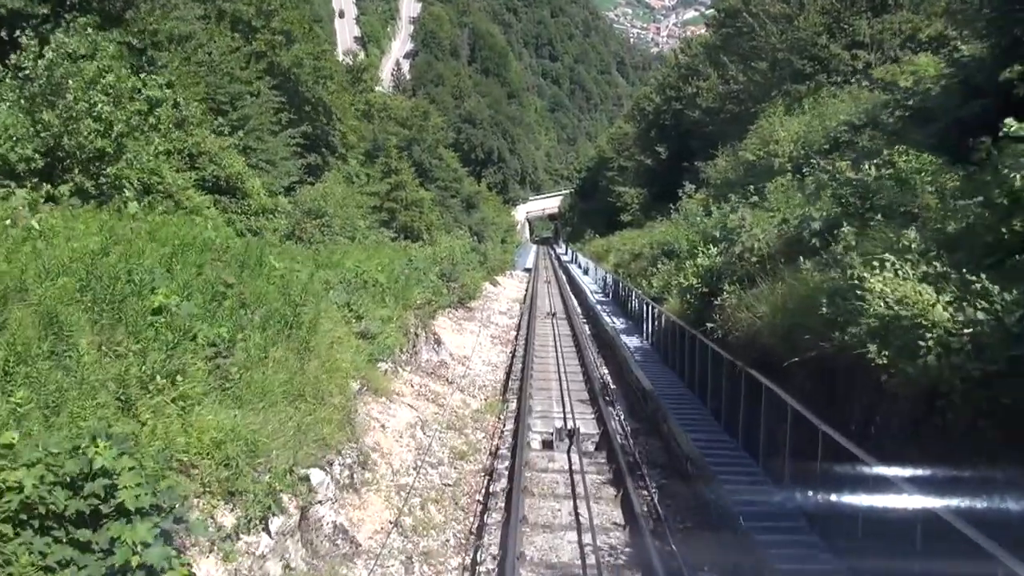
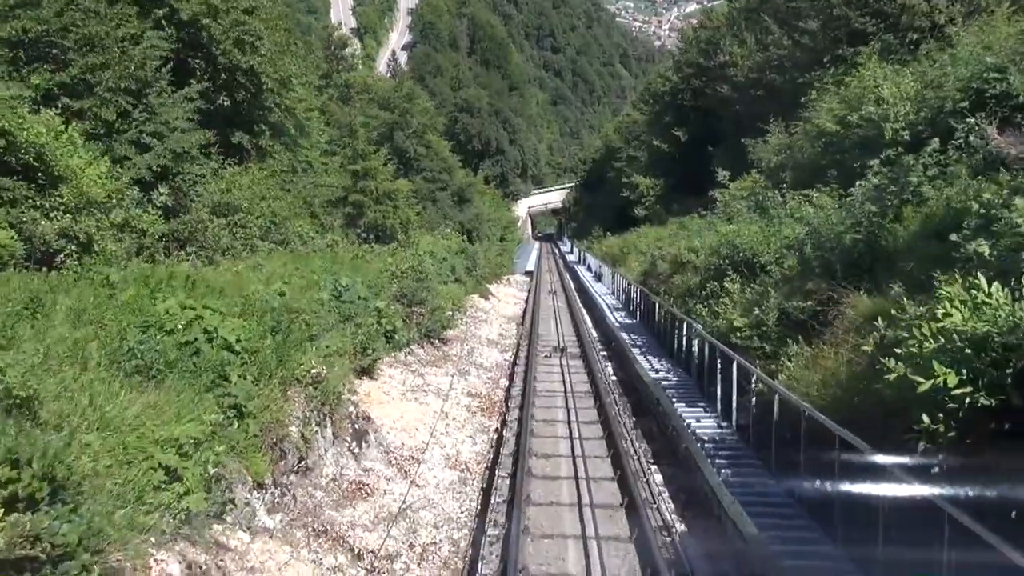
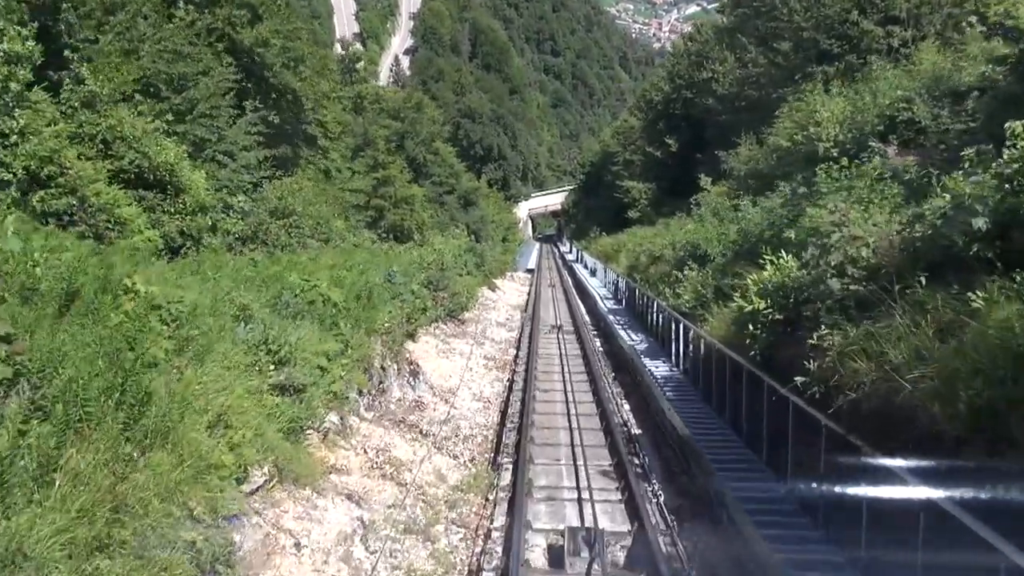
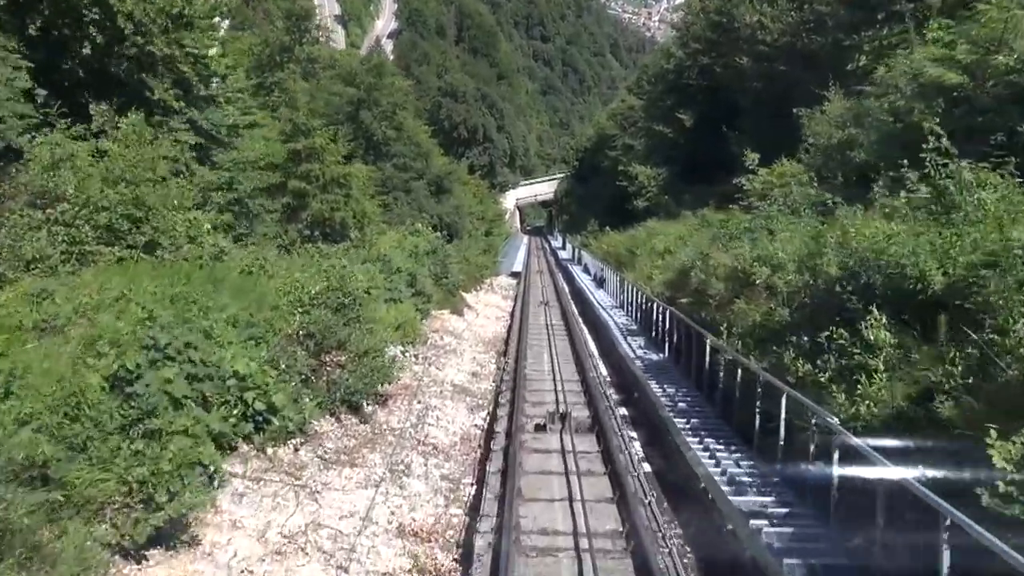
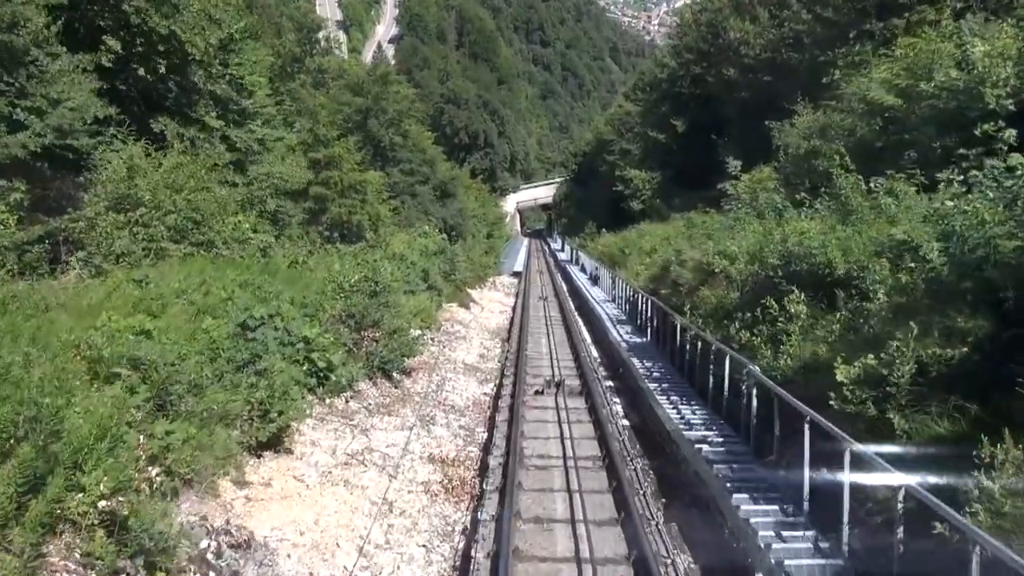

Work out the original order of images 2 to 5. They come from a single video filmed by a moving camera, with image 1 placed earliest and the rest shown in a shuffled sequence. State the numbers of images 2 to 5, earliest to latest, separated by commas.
3, 2, 5, 4
